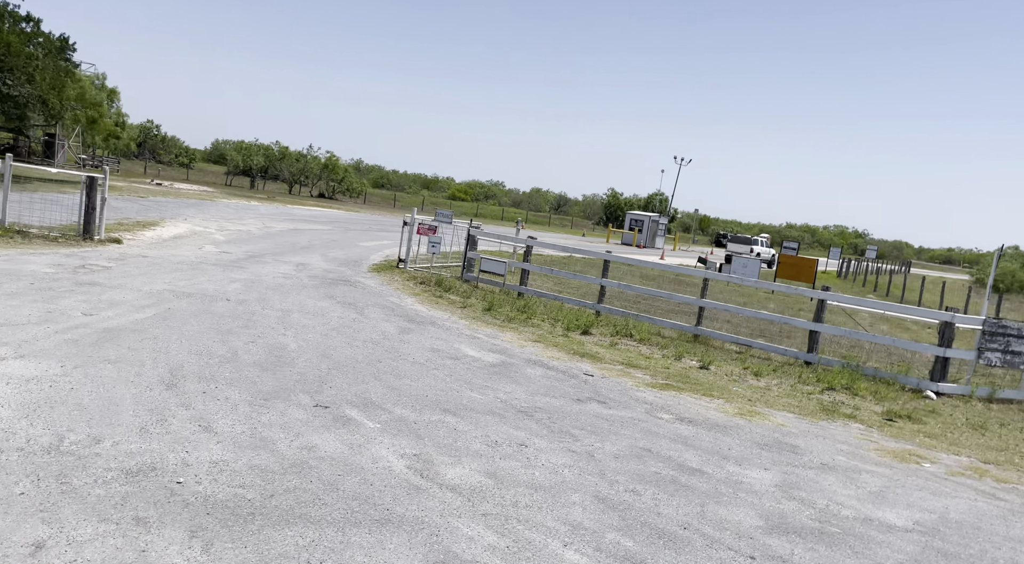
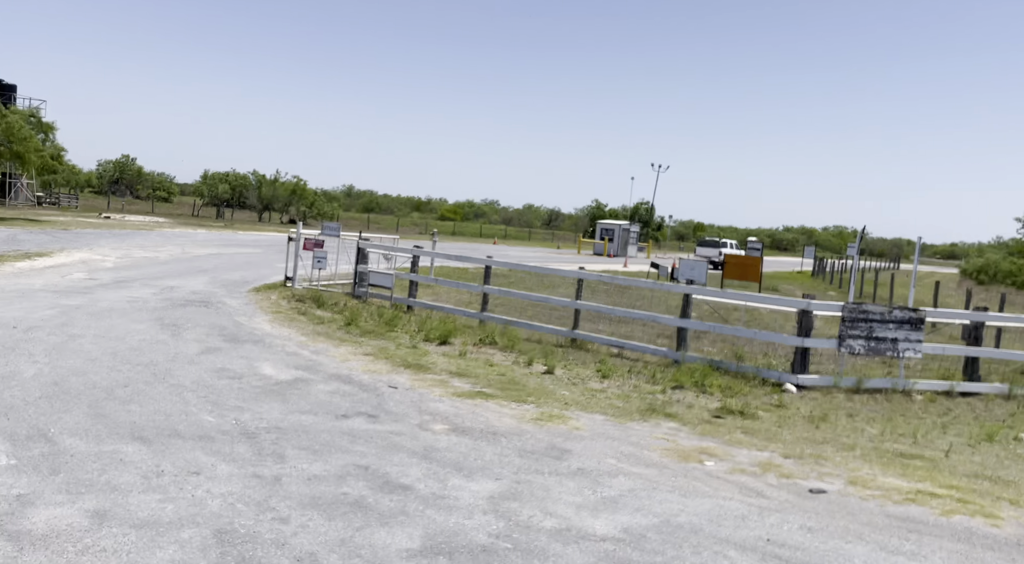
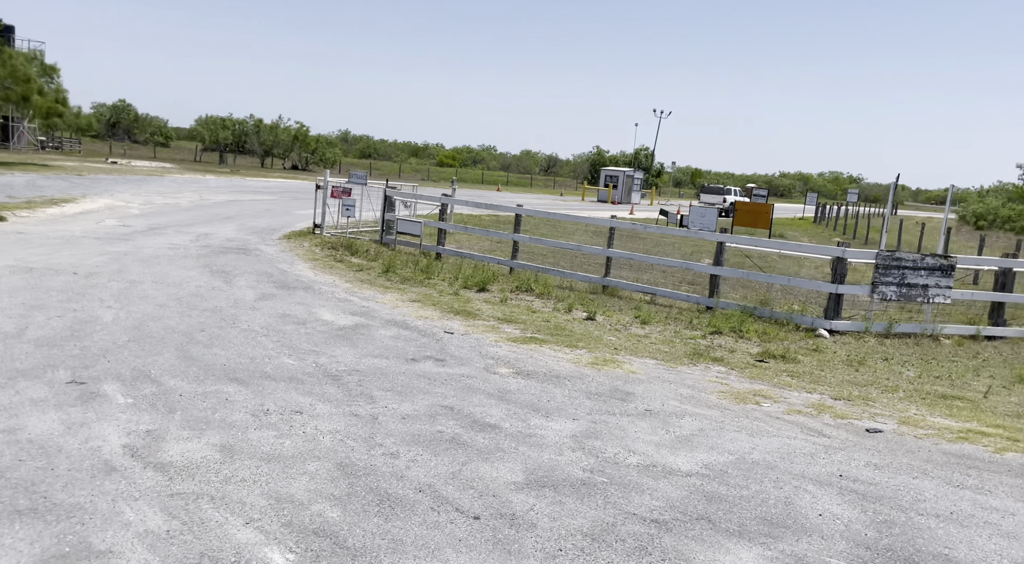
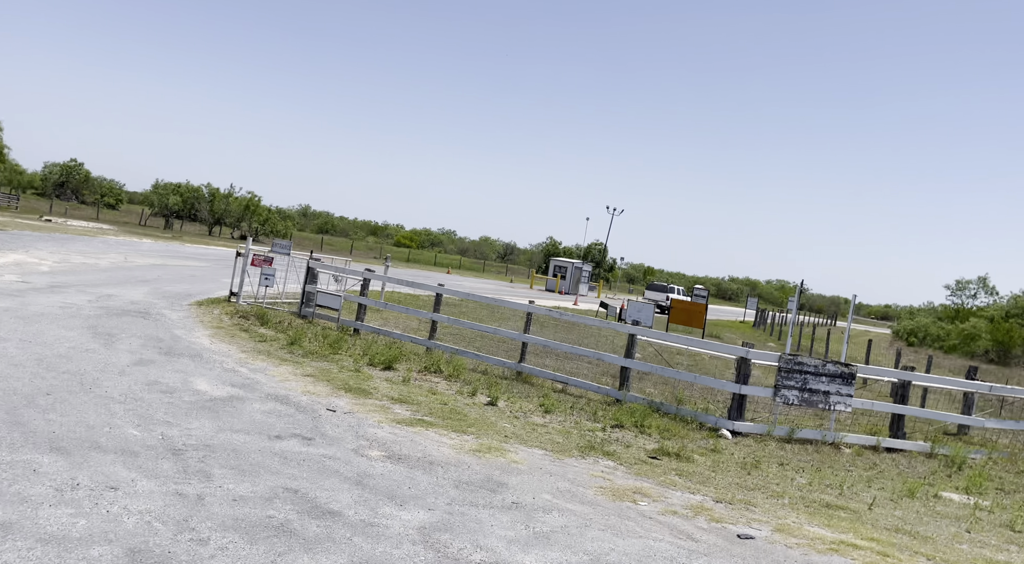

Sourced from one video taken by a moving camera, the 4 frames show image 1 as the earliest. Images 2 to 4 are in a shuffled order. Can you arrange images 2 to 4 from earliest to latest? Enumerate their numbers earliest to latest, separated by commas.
3, 4, 2
